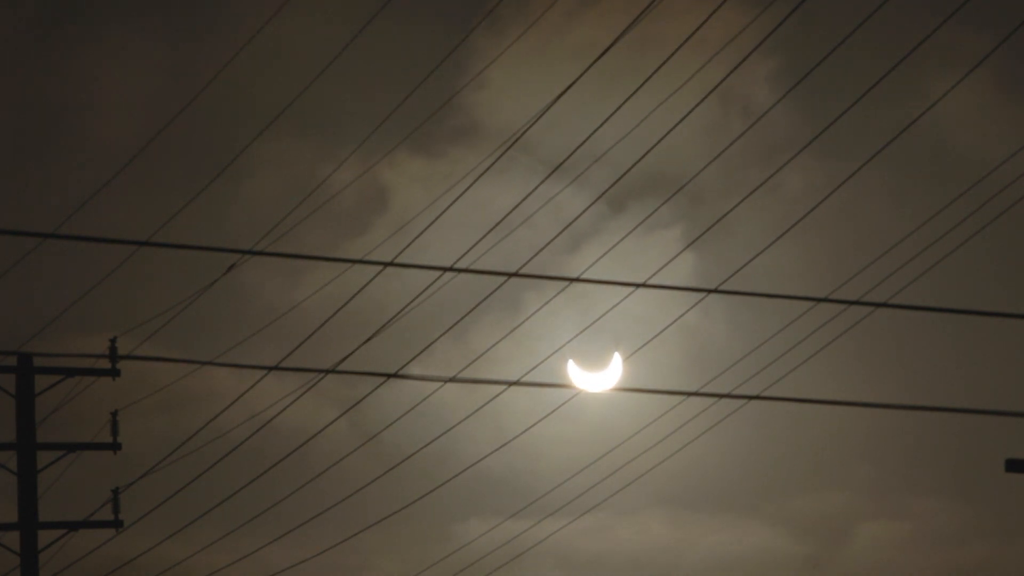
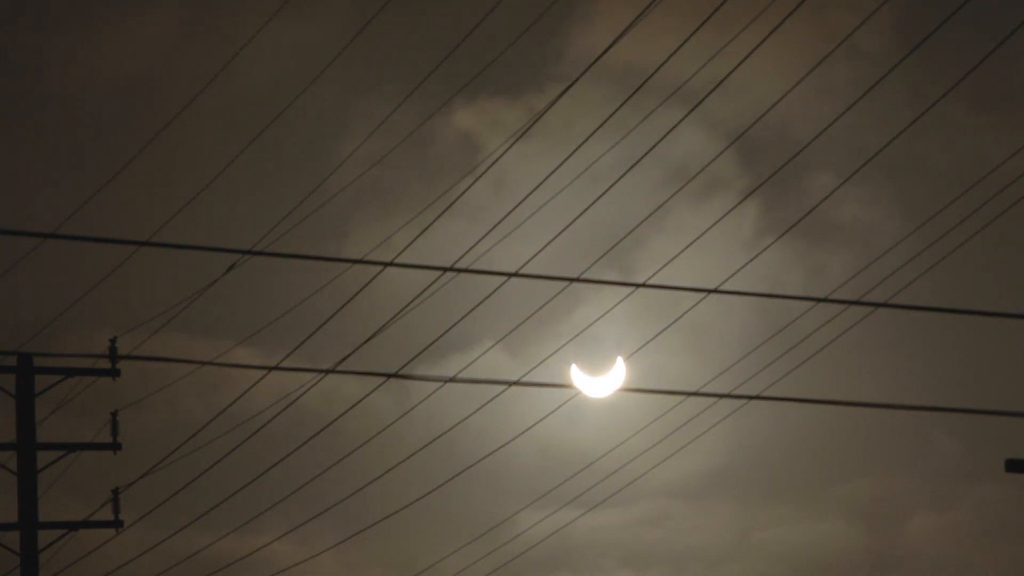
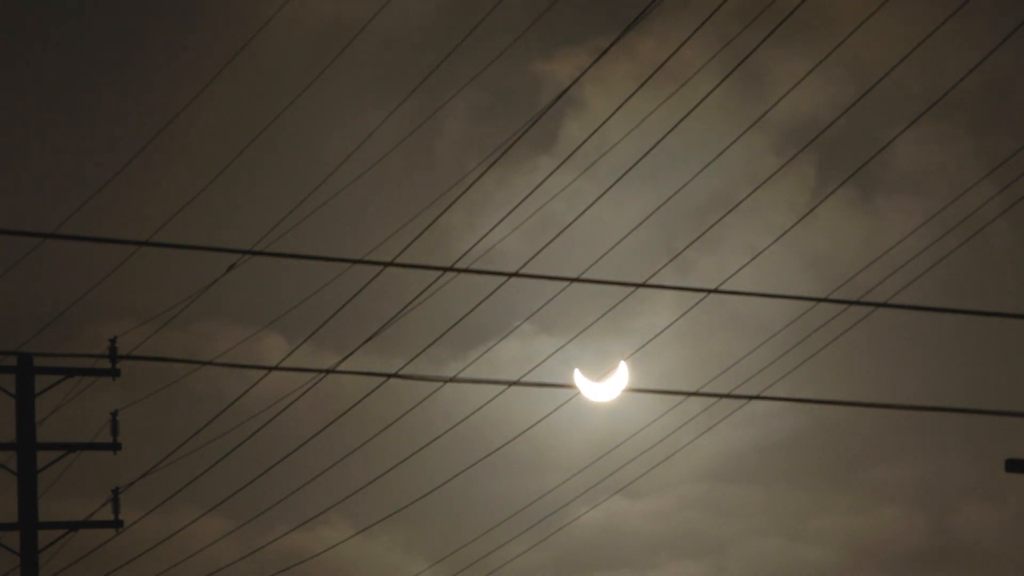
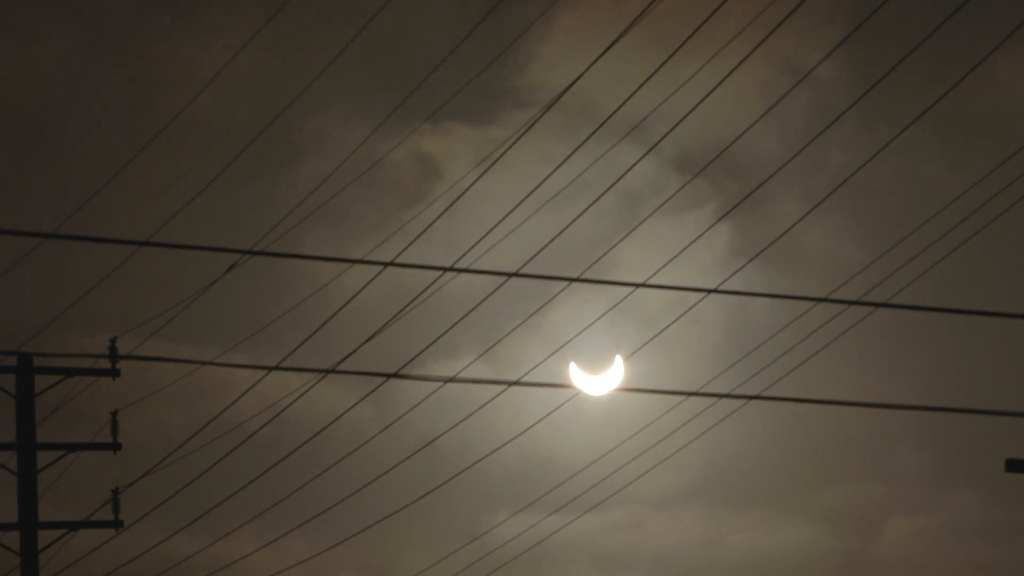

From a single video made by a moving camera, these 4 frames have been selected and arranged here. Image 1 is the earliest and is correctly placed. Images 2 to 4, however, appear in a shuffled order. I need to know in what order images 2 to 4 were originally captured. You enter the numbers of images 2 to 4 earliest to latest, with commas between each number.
4, 2, 3
